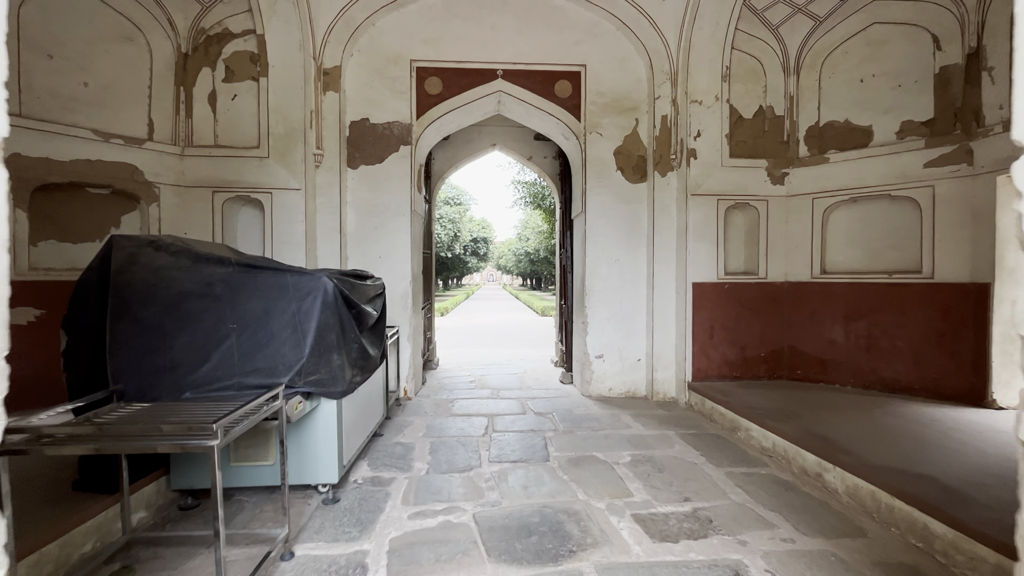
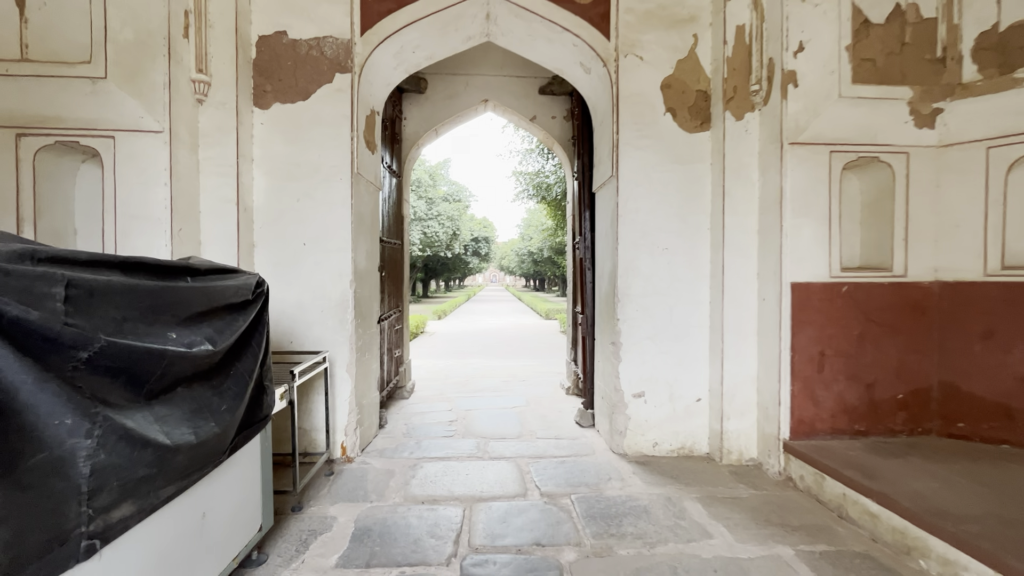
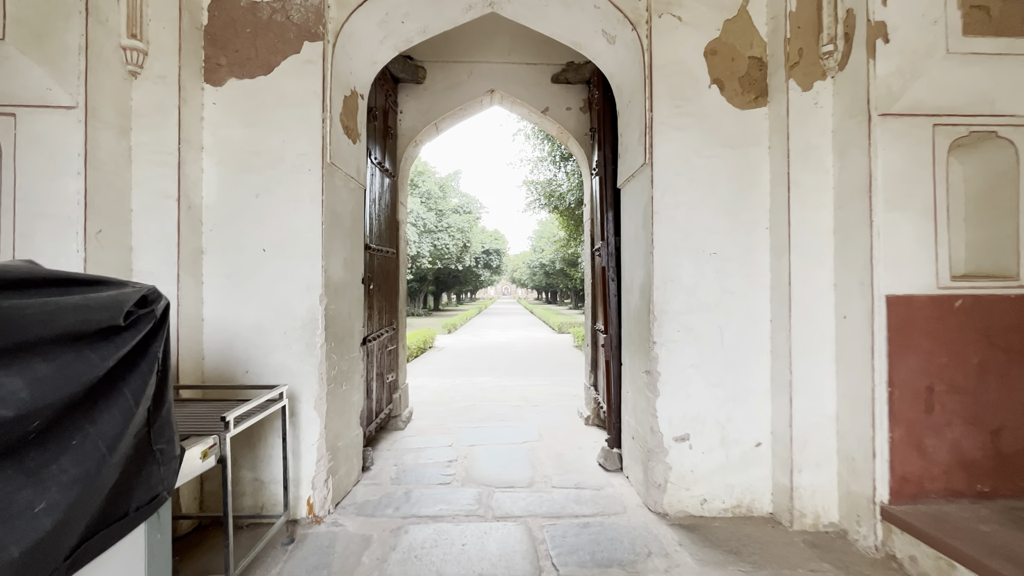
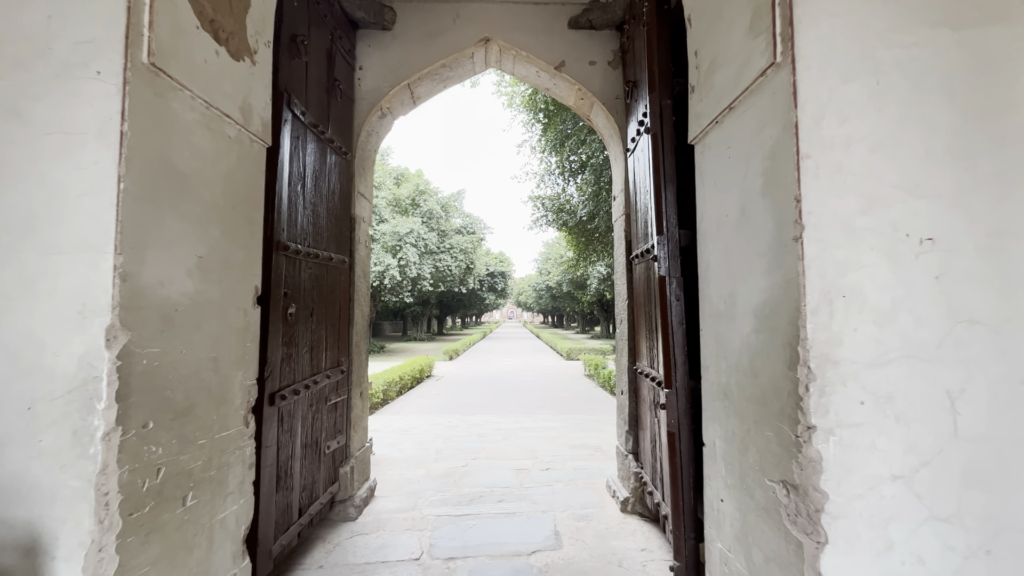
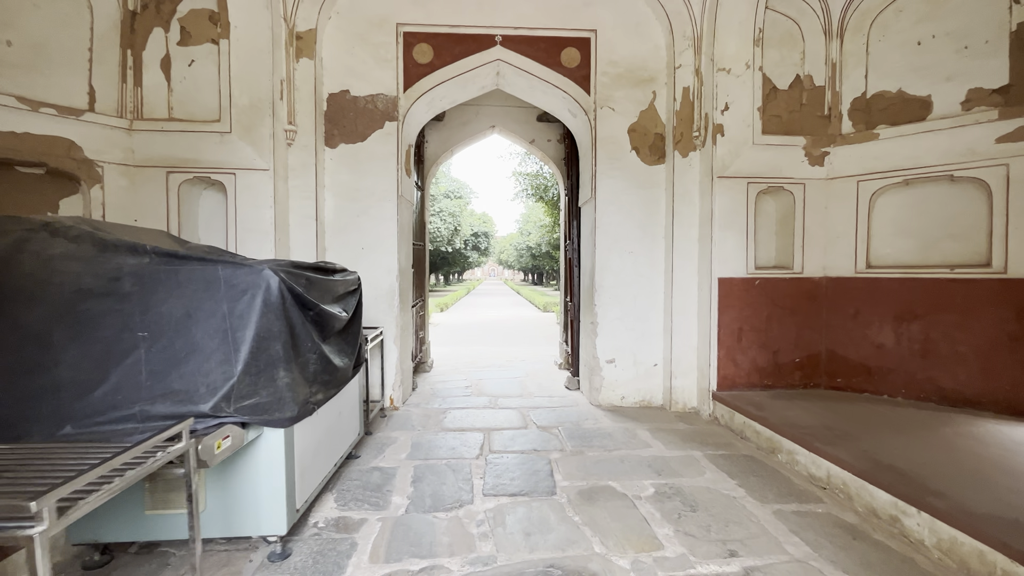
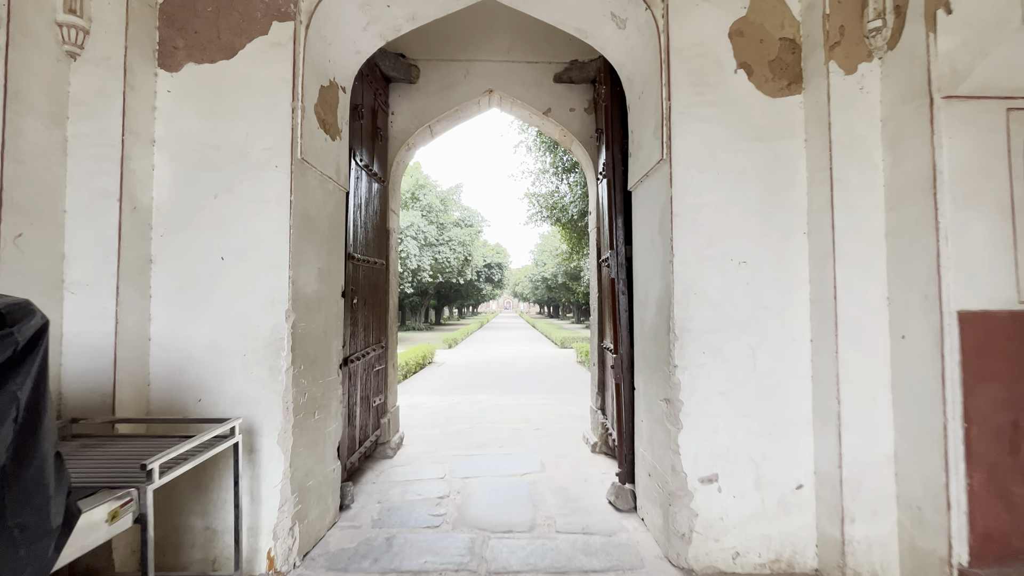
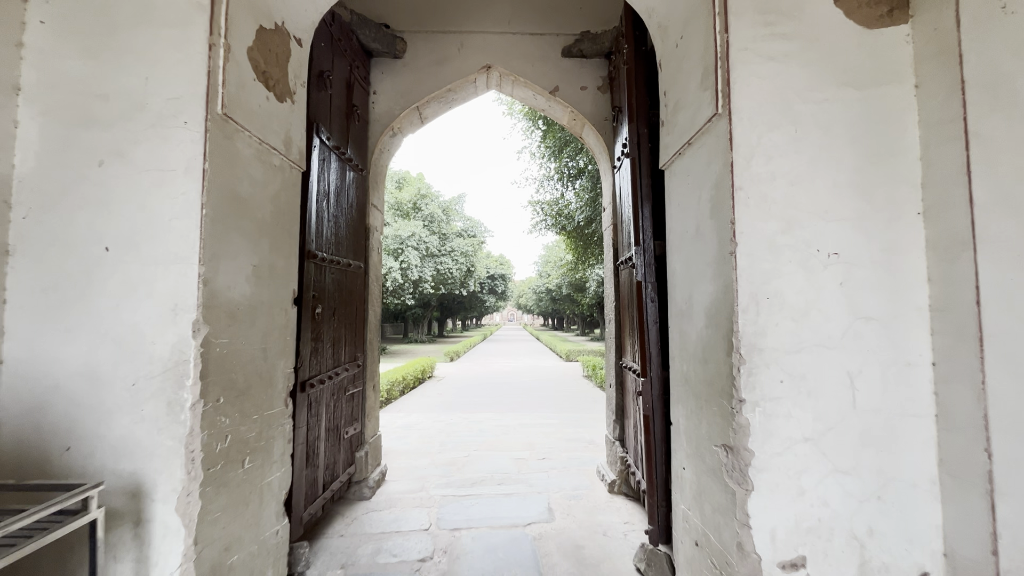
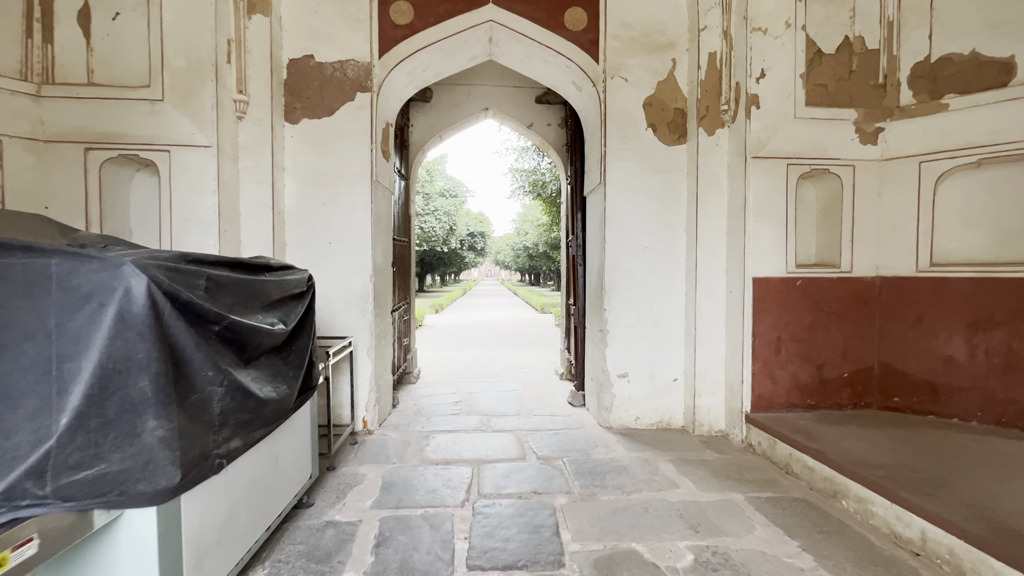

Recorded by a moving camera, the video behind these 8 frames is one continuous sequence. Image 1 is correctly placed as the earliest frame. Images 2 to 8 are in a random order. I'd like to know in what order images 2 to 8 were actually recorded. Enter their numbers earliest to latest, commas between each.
5, 8, 2, 3, 6, 7, 4
